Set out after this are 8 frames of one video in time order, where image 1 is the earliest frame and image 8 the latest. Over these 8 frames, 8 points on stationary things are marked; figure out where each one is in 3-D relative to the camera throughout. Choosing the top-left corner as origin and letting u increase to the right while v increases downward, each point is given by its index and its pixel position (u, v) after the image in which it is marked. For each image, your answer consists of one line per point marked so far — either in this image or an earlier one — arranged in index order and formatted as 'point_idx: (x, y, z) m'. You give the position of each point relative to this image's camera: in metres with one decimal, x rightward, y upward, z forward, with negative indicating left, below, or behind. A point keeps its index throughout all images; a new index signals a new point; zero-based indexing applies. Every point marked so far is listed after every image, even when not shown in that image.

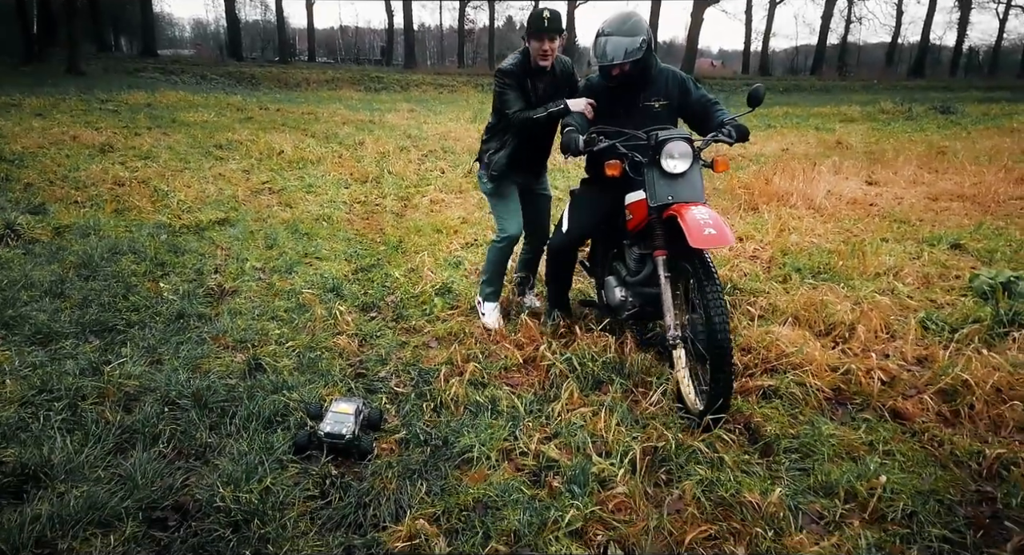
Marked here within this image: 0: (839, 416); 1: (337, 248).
0: (+1.6, -0.7, +3.1) m
1: (-1.6, +0.3, +5.9) m
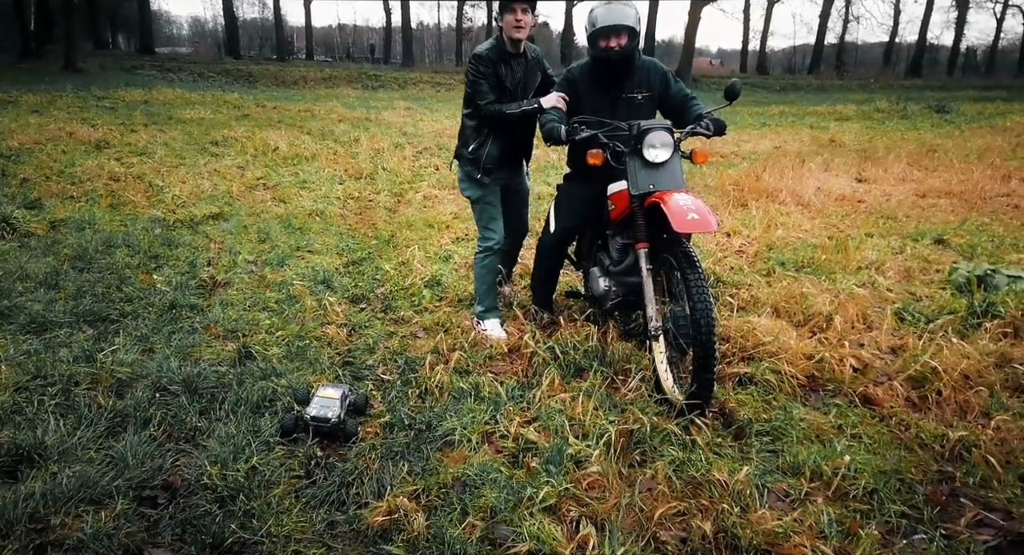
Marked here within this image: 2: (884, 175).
0: (+1.5, -0.6, +3.2) m
1: (-1.7, +0.3, +6.0) m
2: (+5.5, +1.5, +9.6) m
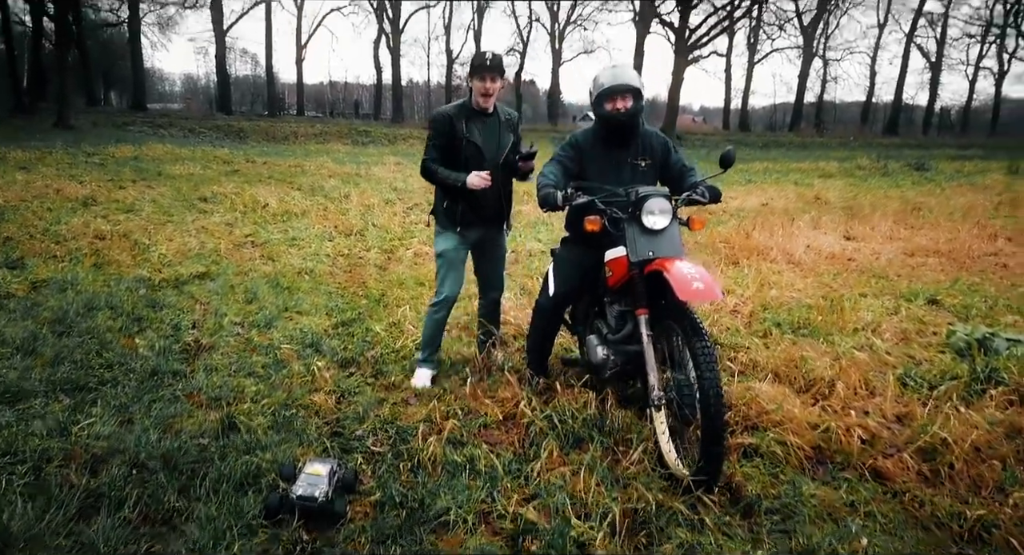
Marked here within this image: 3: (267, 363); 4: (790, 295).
0: (+1.5, -0.9, +3.1) m
1: (-1.8, -0.2, +5.9) m
2: (+5.4, +0.7, +9.7) m
3: (-1.6, -0.6, +4.3) m
4: (+2.7, -0.2, +6.3) m
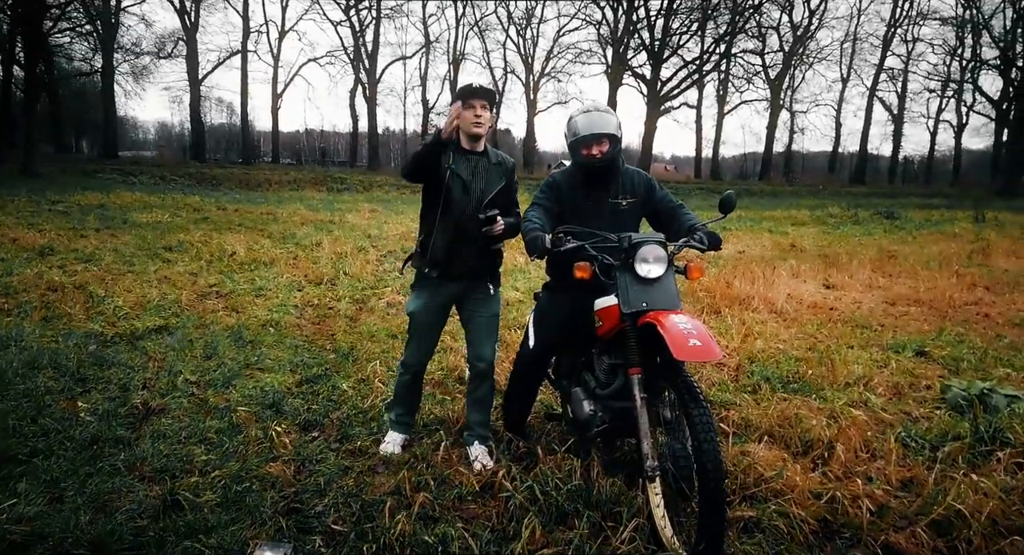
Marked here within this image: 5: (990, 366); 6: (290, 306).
0: (+1.4, -1.2, +2.8) m
1: (-2.0, -0.7, +5.5) m
2: (+5.0, -0.1, +9.6) m
3: (-1.8, -0.9, +4.0) m
4: (+2.5, -0.7, +6.1) m
5: (+4.1, -0.8, +5.6) m
6: (-2.6, -0.3, +7.6) m
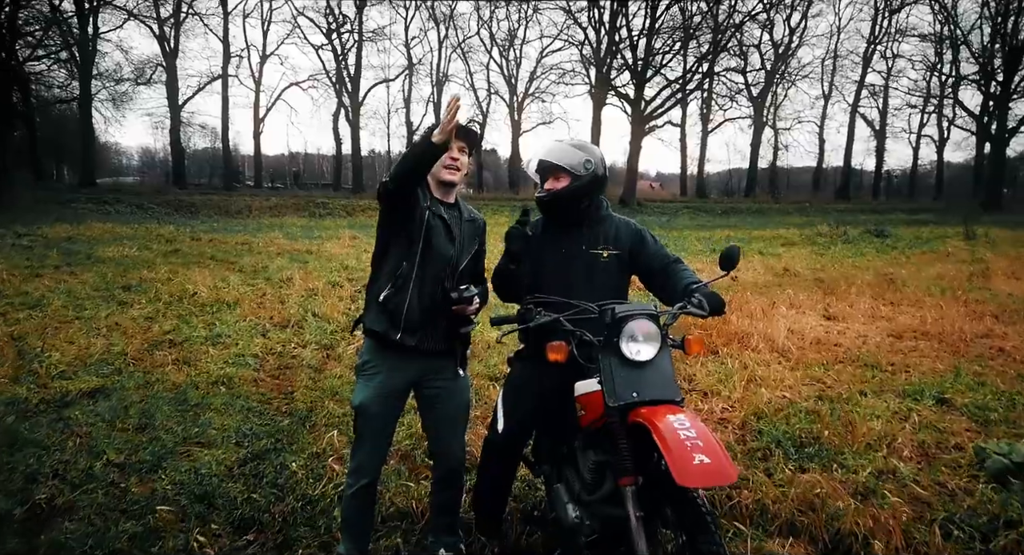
0: (+1.3, -1.5, +2.2) m
1: (-2.1, -1.1, +4.8) m
2: (+4.8, -0.5, +9.1) m
3: (-1.9, -1.3, +3.3) m
4: (+2.3, -1.0, +5.5) m
5: (+4.0, -1.1, +5.0) m
6: (-2.8, -0.8, +6.9) m
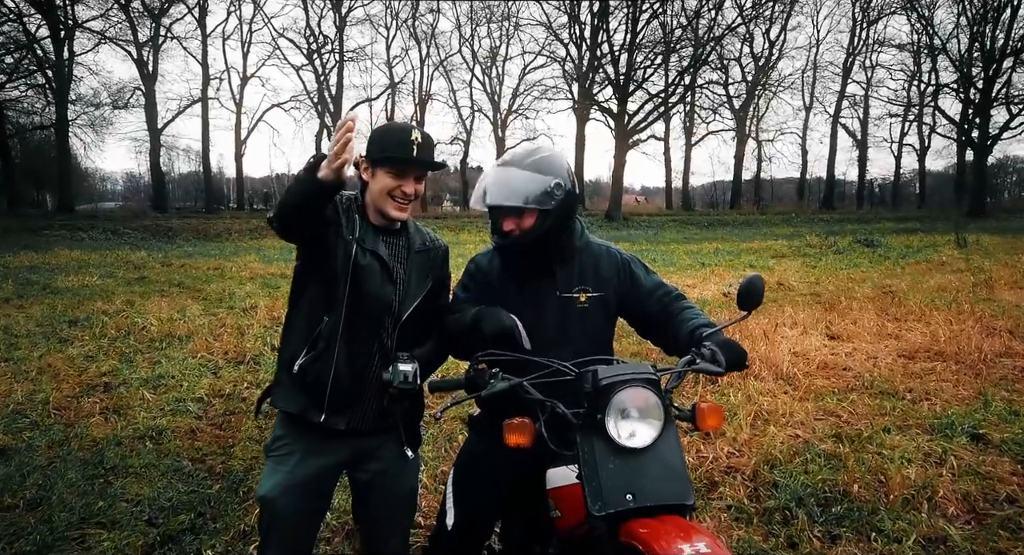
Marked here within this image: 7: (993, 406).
0: (+1.1, -1.6, +1.5) m
1: (-2.3, -1.4, +4.1) m
2: (+4.5, -0.7, +8.5) m
3: (-2.1, -1.5, +2.5) m
4: (+2.1, -1.2, +4.8) m
5: (+3.8, -1.2, +4.4) m
6: (-3.0, -1.2, +6.1) m
7: (+4.1, -1.1, +5.5) m
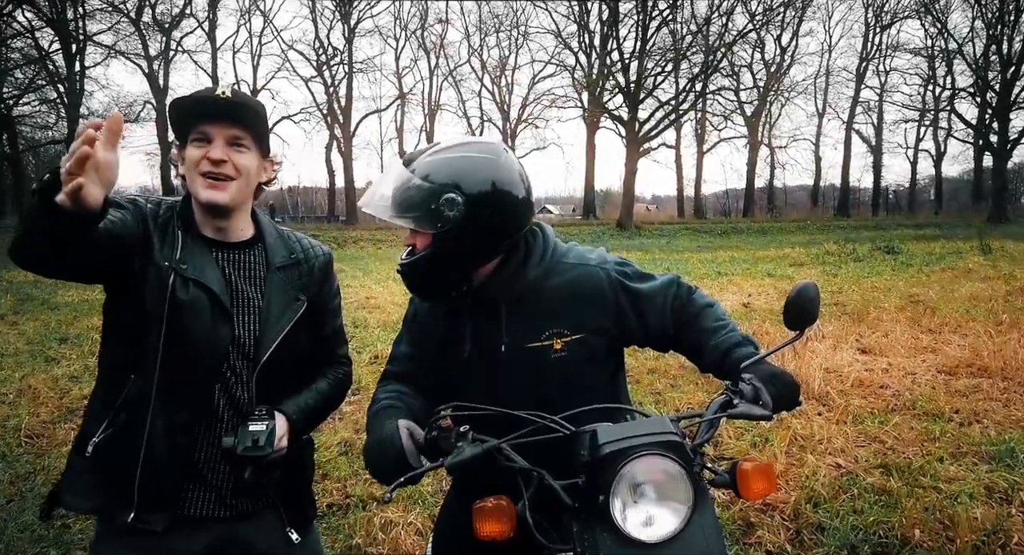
0: (+1.1, -1.6, +1.0) m
1: (-2.3, -1.5, +3.6) m
2: (+4.6, -0.8, +7.9) m
3: (-2.0, -1.6, +2.1) m
4: (+2.2, -1.3, +4.3) m
5: (+3.8, -1.3, +3.8) m
6: (-2.9, -1.3, +5.7) m
7: (+4.1, -1.1, +4.9) m
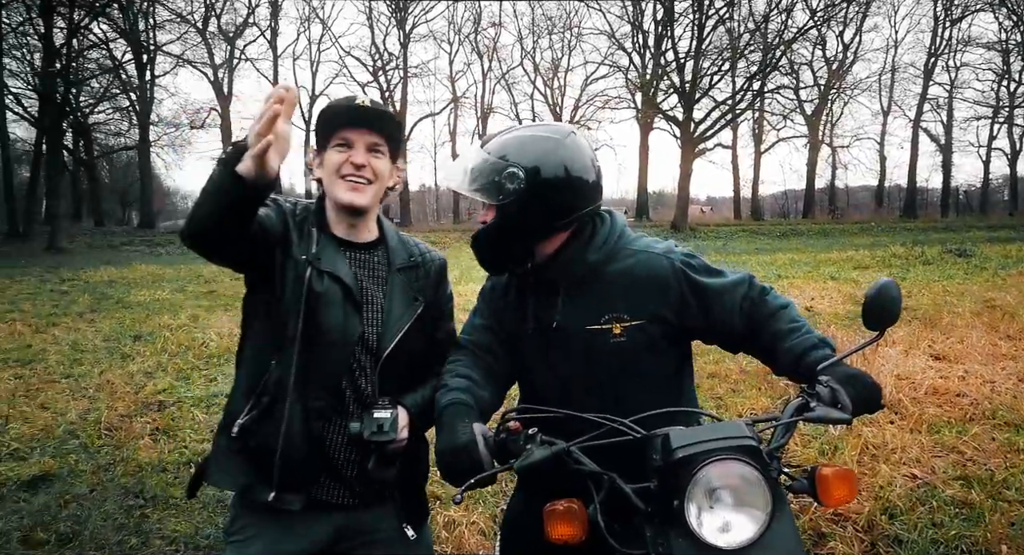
0: (+1.3, -1.6, +0.9) m
1: (-1.9, -1.4, +3.8) m
2: (+5.3, -0.9, +7.5) m
3: (-1.8, -1.6, +2.2) m
4: (+2.6, -1.3, +4.1) m
5: (+4.2, -1.3, +3.5) m
6: (-2.4, -1.3, +5.9) m
7: (+4.6, -1.2, +4.6) m
